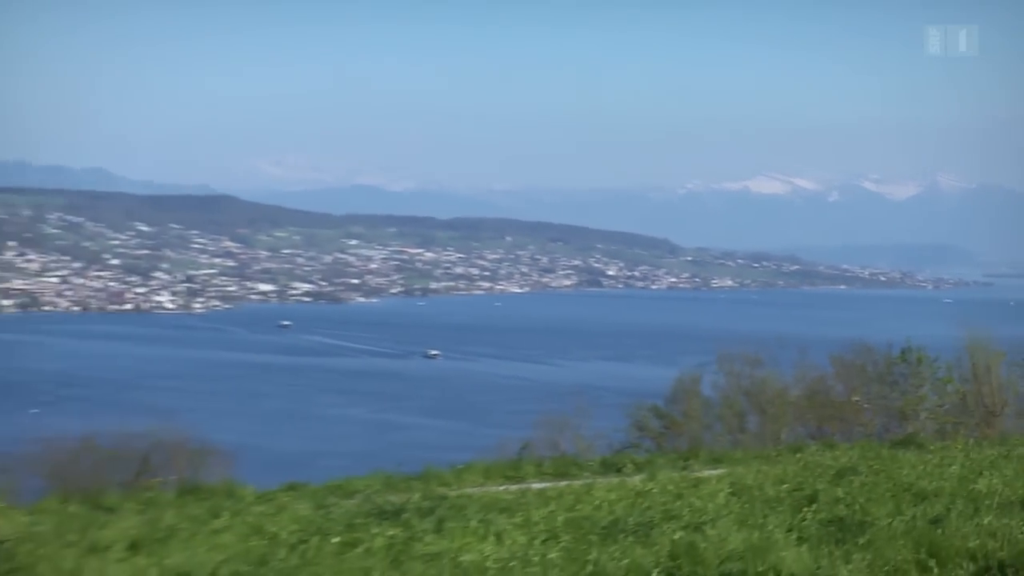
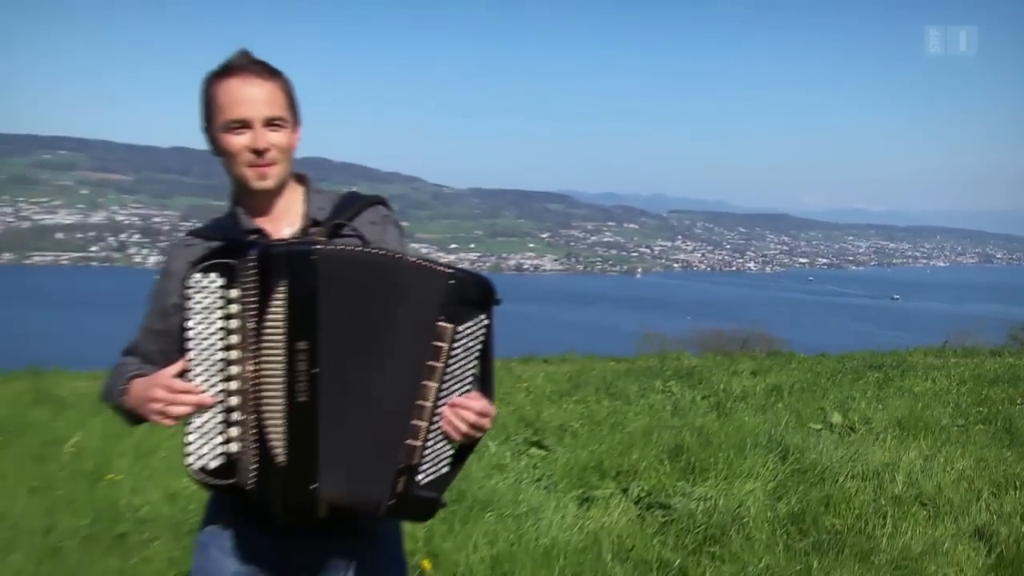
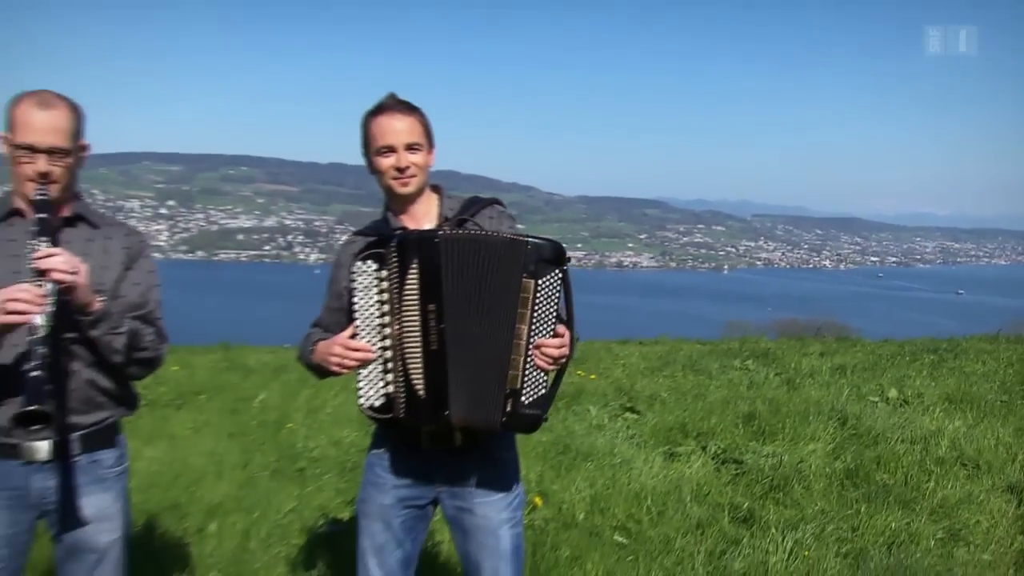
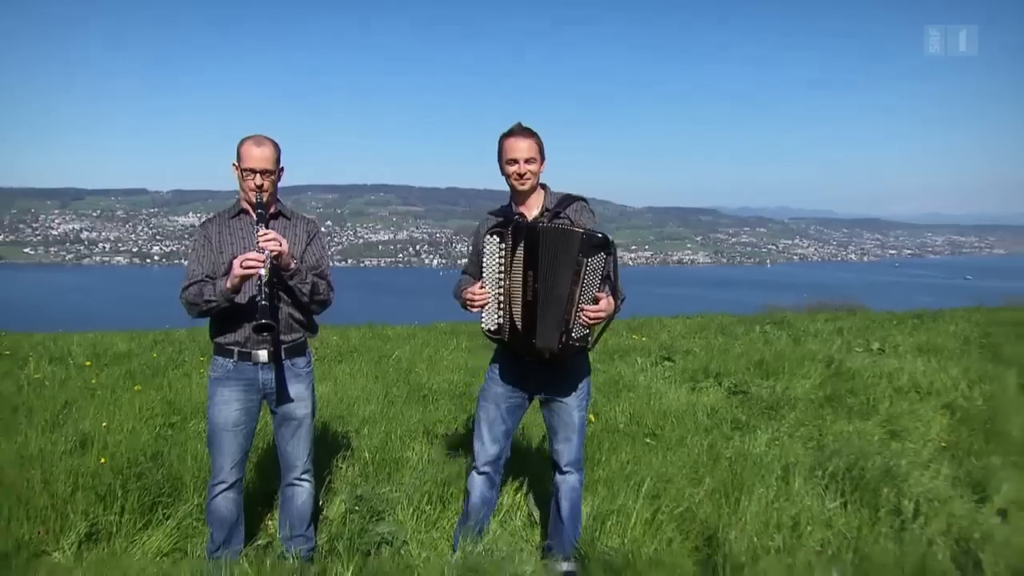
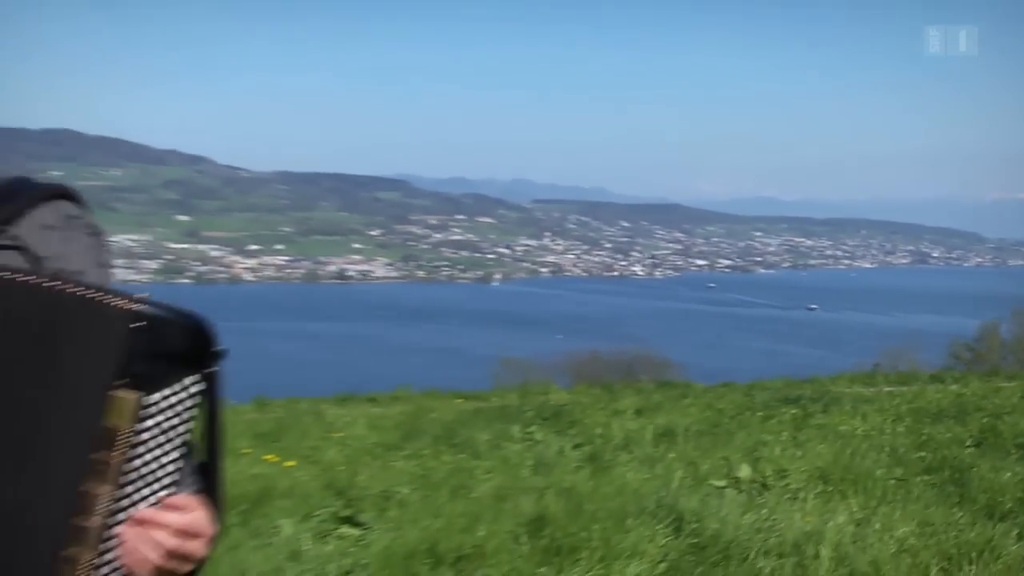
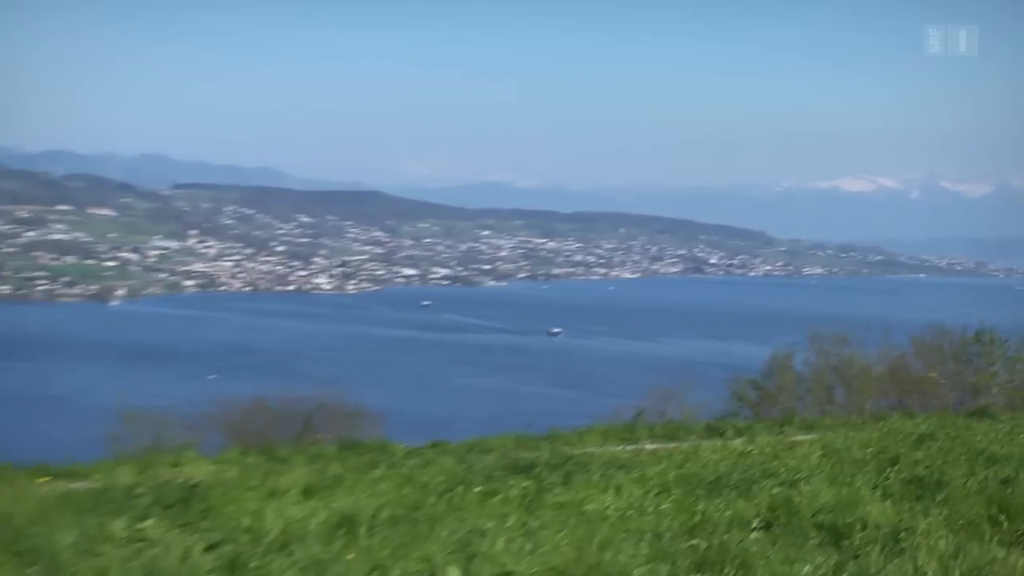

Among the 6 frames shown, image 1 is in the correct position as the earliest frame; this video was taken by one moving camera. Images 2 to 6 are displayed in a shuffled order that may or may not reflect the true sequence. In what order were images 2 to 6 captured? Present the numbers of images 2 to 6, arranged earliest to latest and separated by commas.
6, 5, 2, 3, 4
